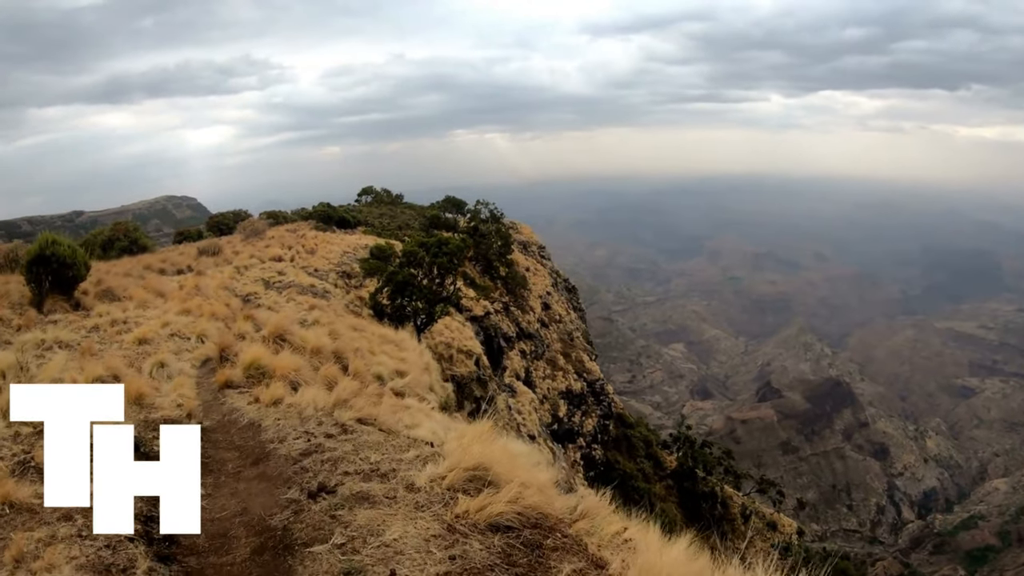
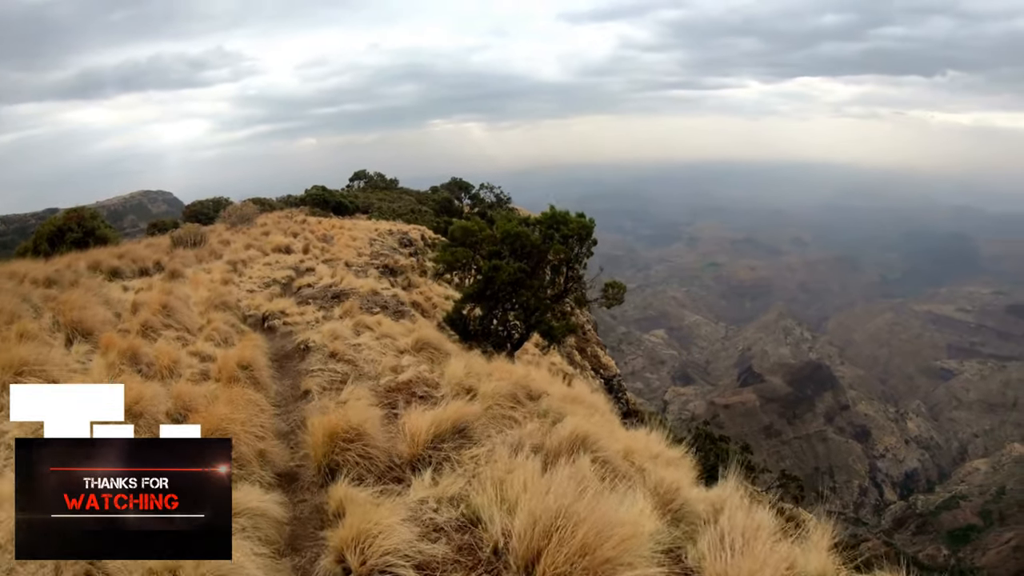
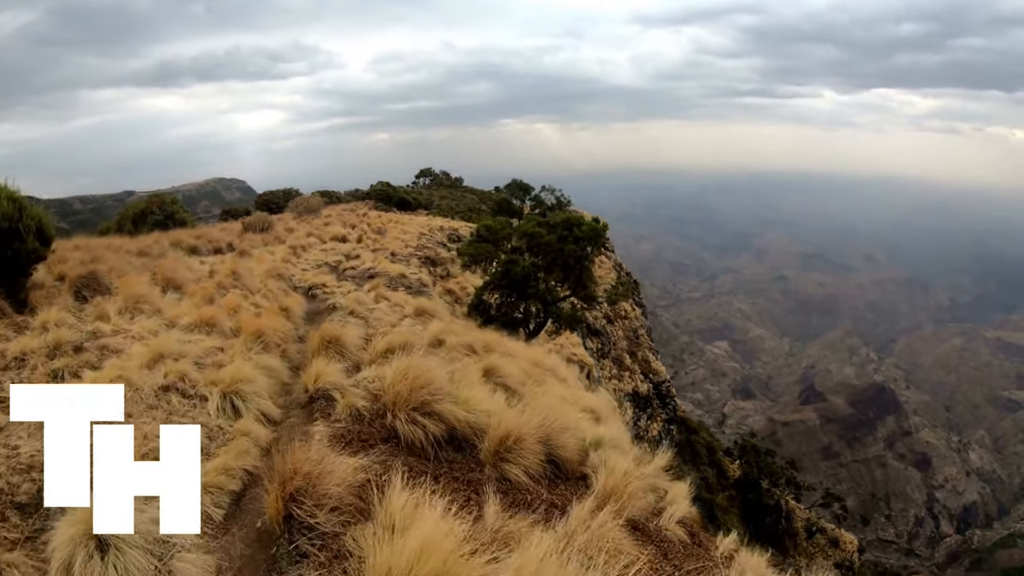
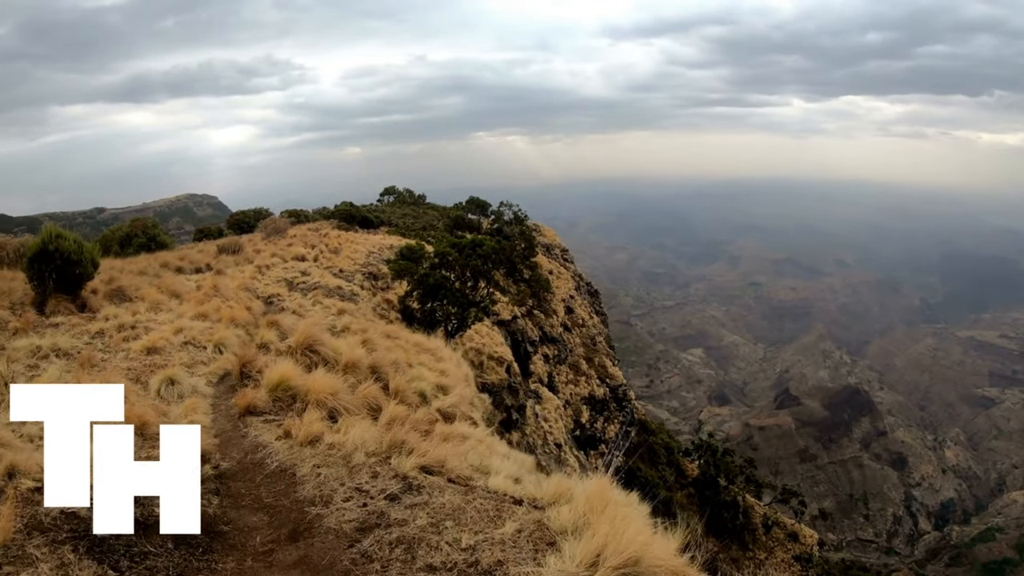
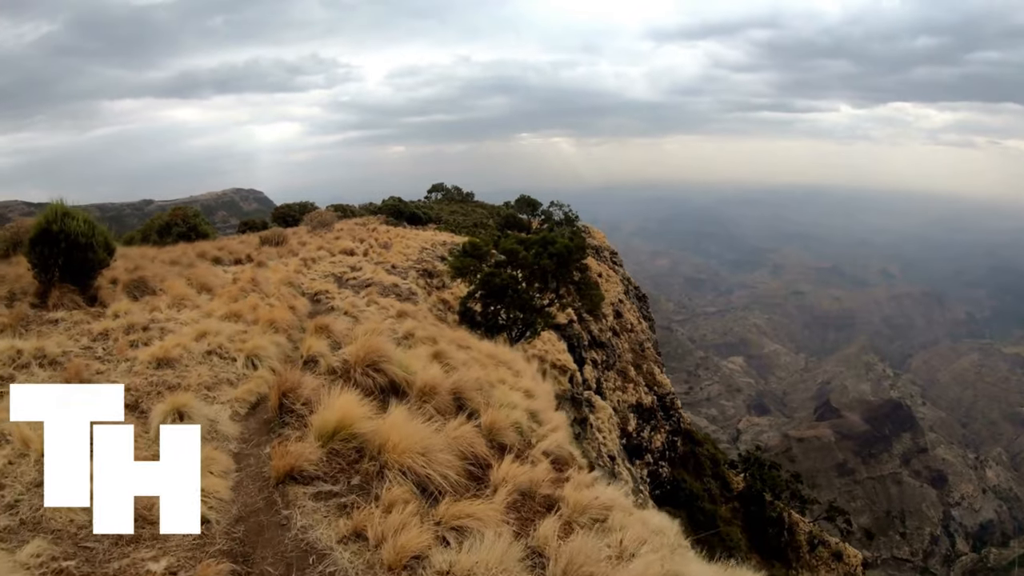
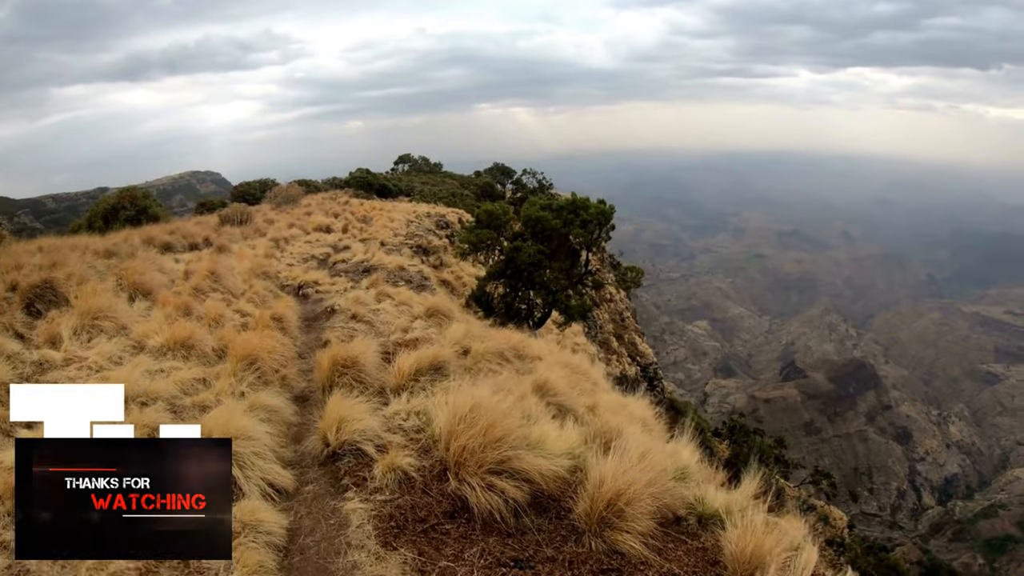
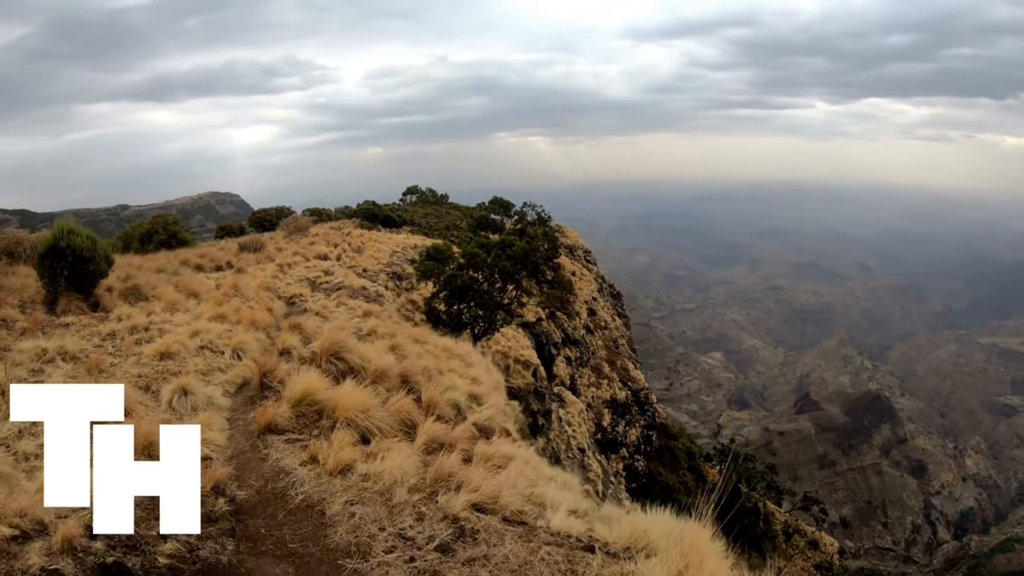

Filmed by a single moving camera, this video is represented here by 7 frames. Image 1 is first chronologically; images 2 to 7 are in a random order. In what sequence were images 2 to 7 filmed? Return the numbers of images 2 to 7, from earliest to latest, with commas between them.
4, 7, 5, 3, 6, 2
